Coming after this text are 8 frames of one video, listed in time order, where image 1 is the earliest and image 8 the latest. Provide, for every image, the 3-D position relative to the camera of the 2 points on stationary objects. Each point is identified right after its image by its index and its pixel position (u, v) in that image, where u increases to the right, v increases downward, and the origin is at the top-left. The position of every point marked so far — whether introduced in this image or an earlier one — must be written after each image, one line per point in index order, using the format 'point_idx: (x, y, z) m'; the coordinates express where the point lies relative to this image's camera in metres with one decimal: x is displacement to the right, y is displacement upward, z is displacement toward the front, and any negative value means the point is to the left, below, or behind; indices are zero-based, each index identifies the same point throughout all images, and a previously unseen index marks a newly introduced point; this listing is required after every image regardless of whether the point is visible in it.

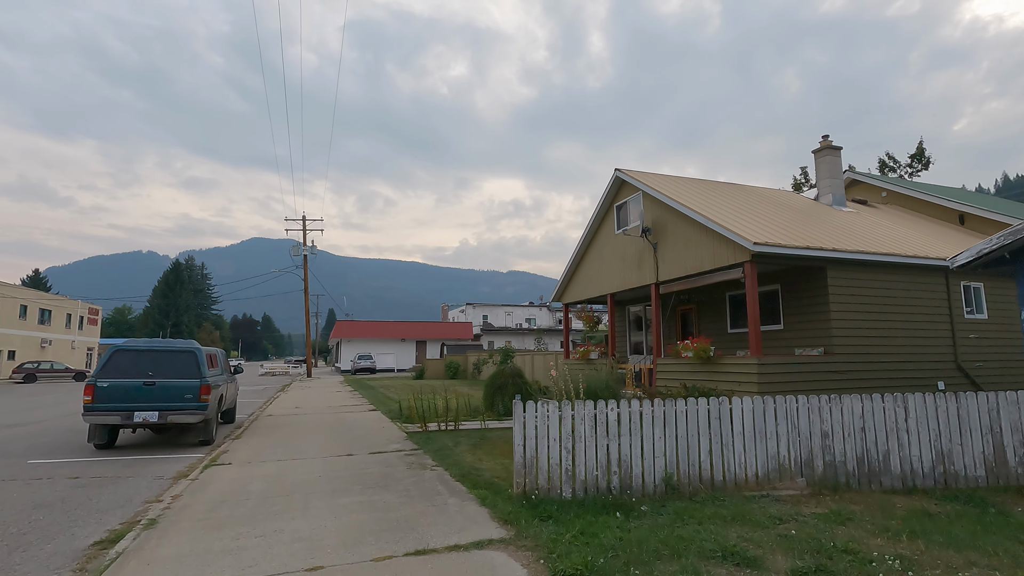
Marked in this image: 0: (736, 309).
0: (+5.4, -0.5, +12.9) m
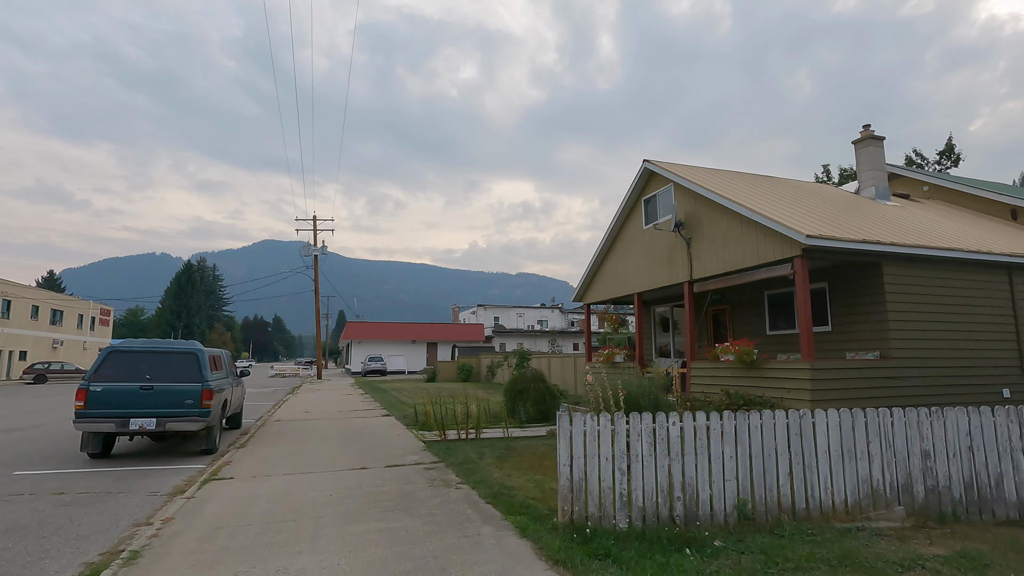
0: (+5.9, -0.5, +12.0) m
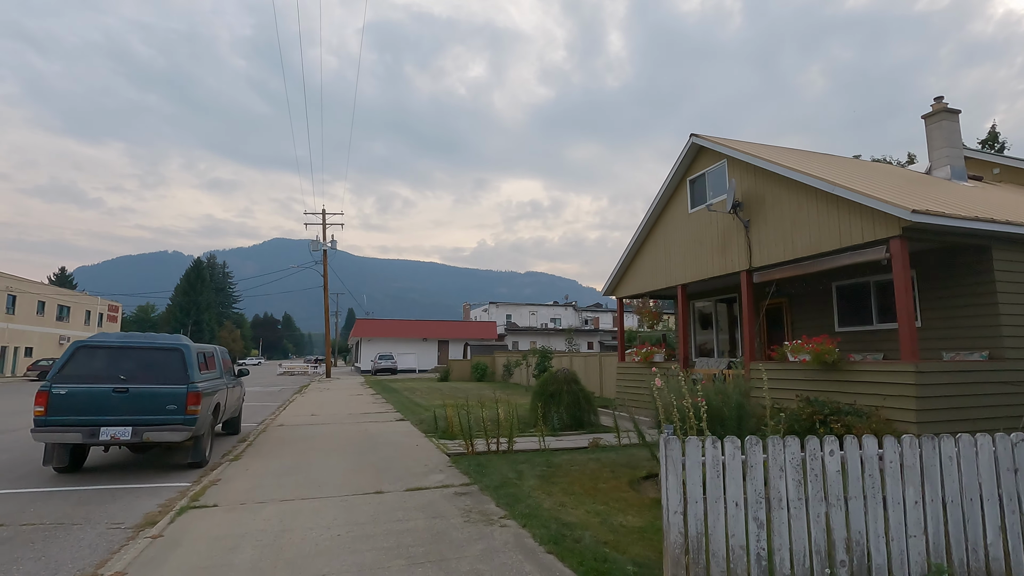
0: (+6.6, -0.3, +10.5) m
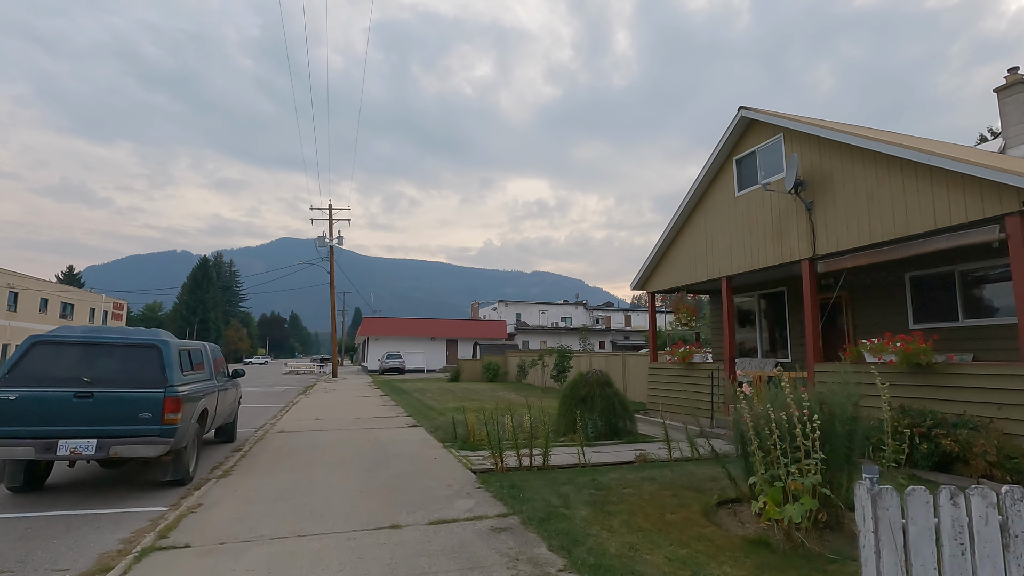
0: (+7.1, -0.1, +9.1) m
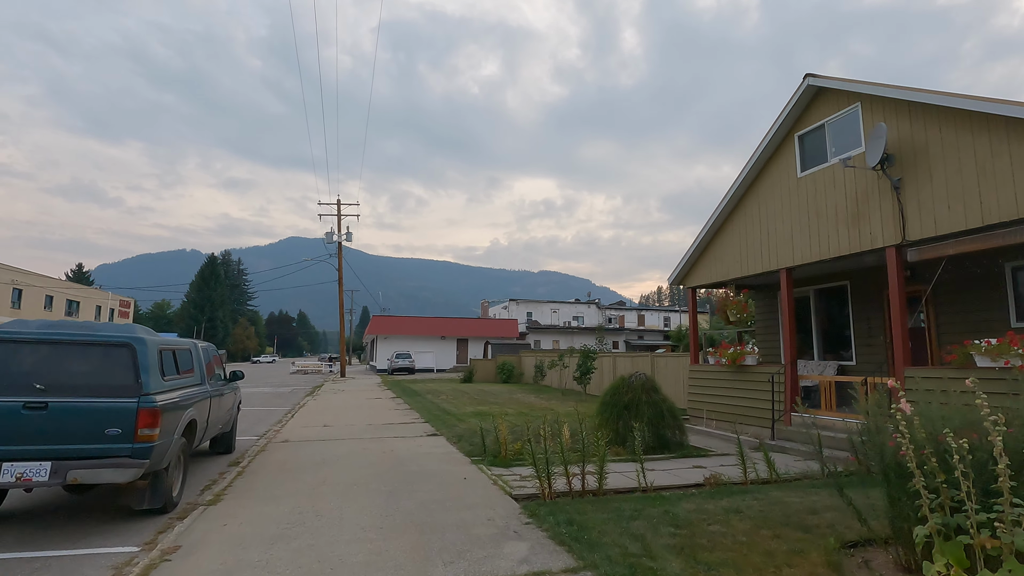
0: (+7.6, 0.0, +7.8) m
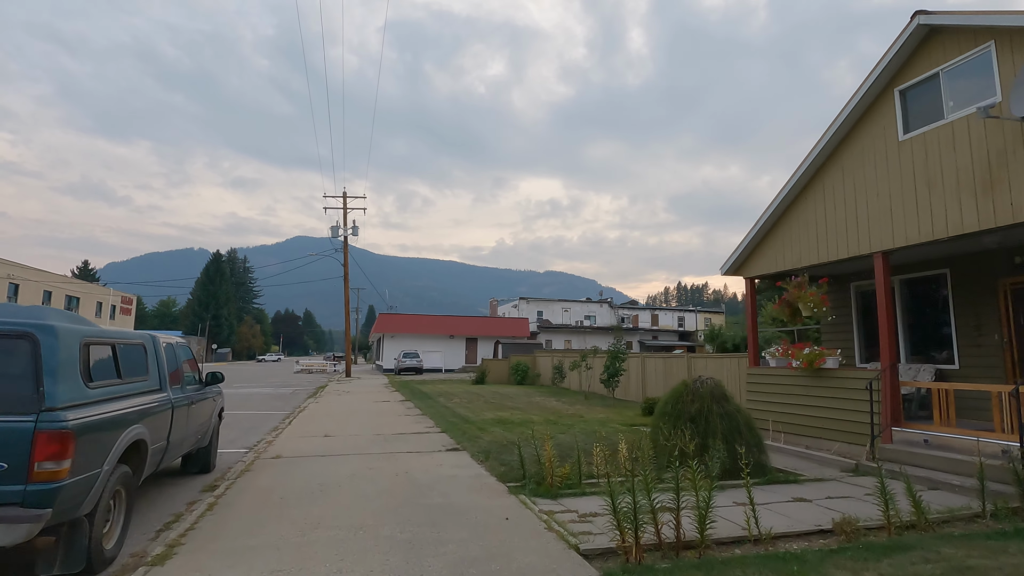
0: (+8.2, +0.2, +6.0) m
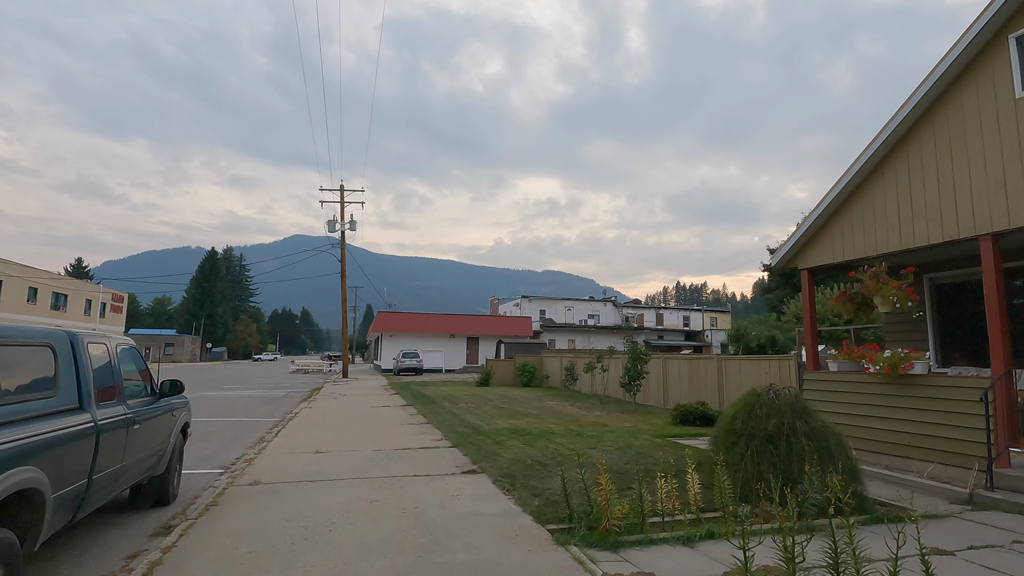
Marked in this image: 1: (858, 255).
0: (+8.6, +0.3, +4.6) m
1: (+5.5, +0.6, +8.5) m
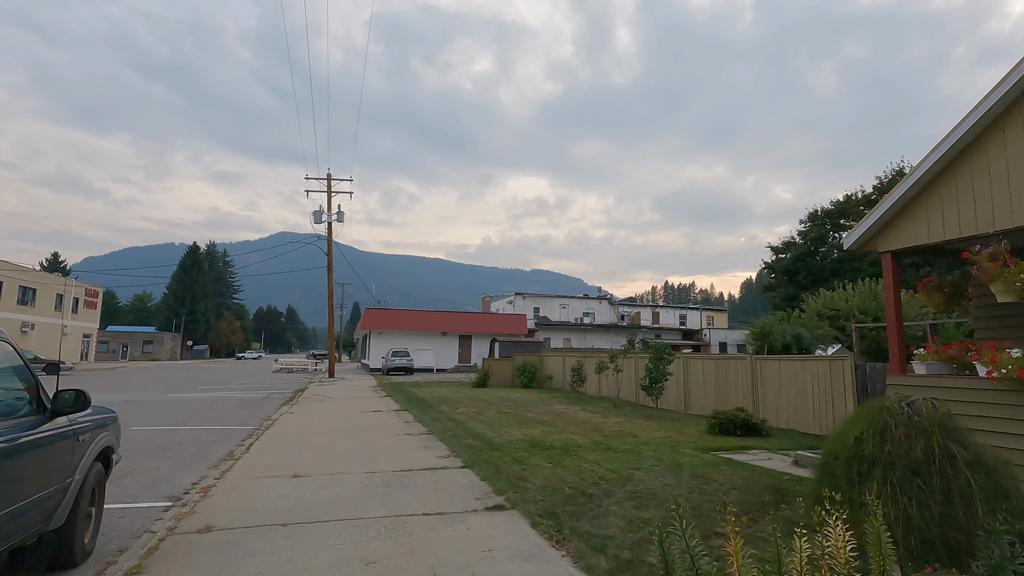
0: (+9.1, +0.5, +3.1) m
1: (+5.9, +0.8, +6.9) m
